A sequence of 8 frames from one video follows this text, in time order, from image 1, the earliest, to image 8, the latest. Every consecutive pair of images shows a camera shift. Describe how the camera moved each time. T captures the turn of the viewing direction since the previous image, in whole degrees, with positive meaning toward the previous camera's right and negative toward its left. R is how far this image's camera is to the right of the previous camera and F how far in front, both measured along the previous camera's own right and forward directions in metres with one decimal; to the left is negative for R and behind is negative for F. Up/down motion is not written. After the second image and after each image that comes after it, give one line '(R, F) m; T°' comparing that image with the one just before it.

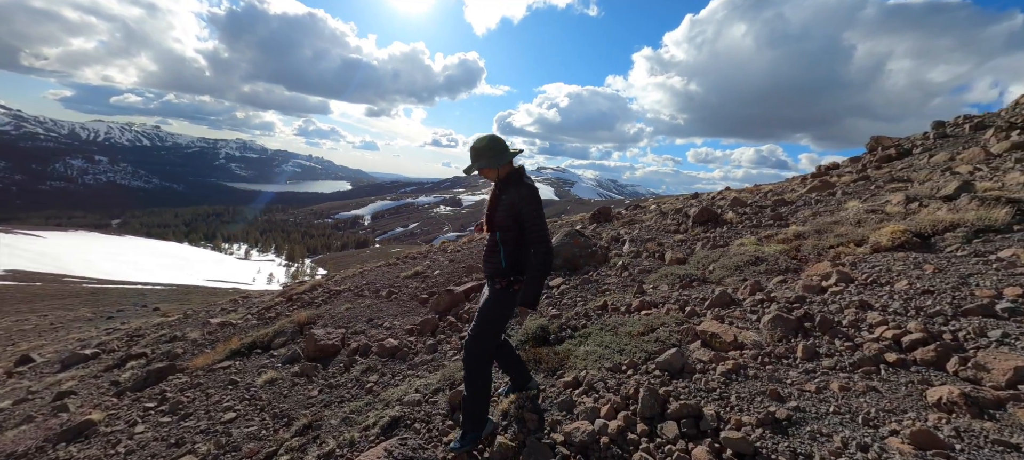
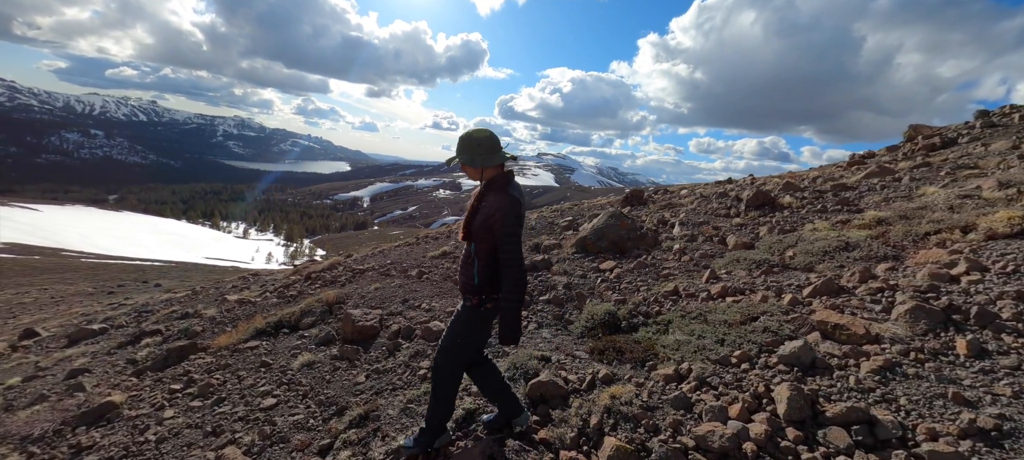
(-1.0, +0.6) m; 0°
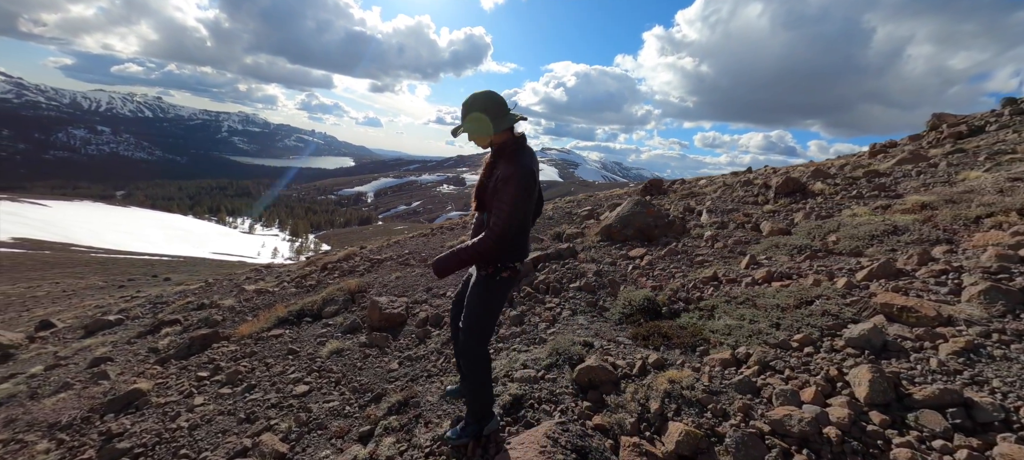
(-0.4, +0.2) m; -1°
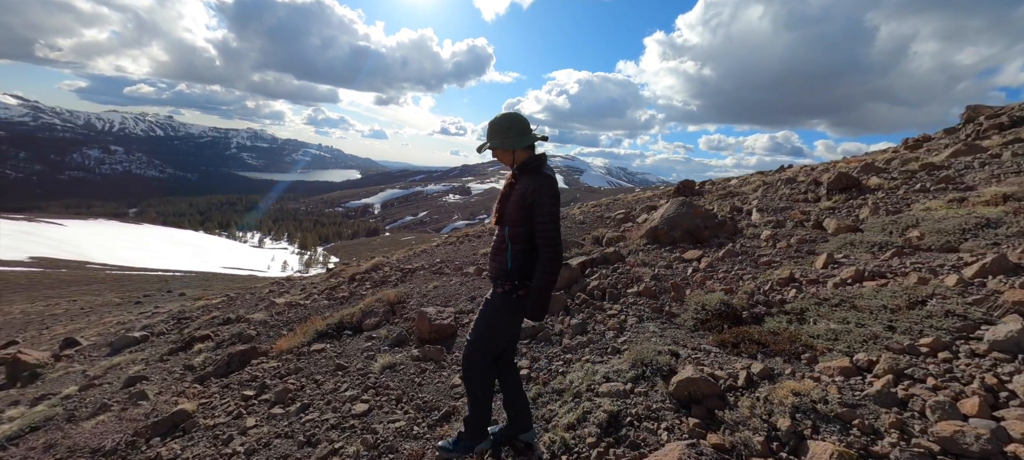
(-0.7, +0.3) m; -1°
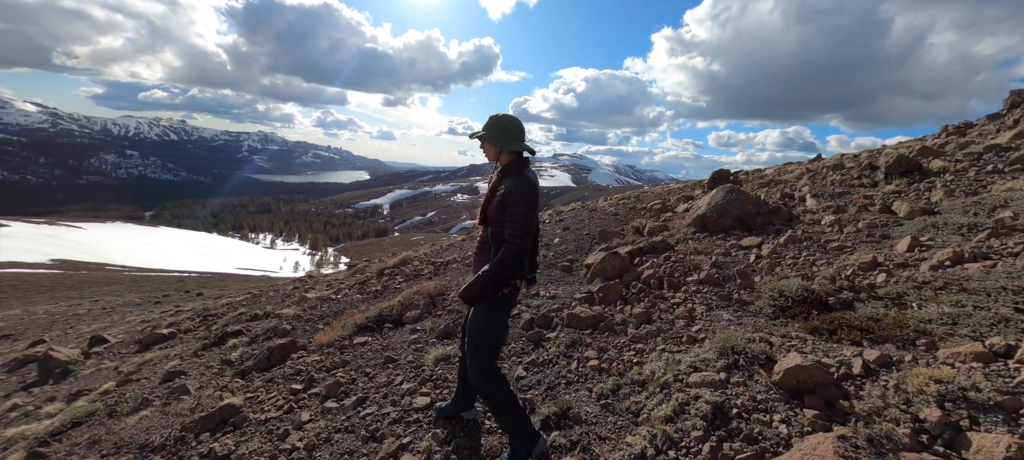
(-0.7, +0.3) m; -1°
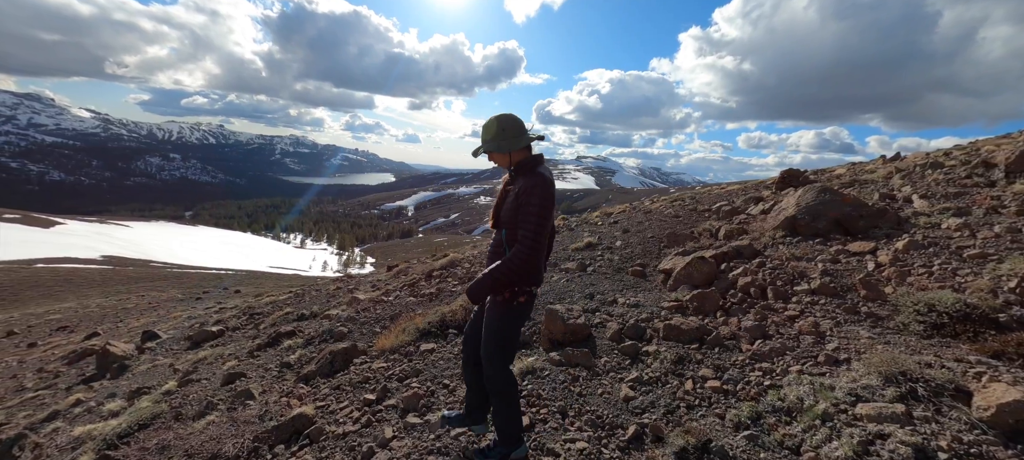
(-0.9, +0.5) m; -3°
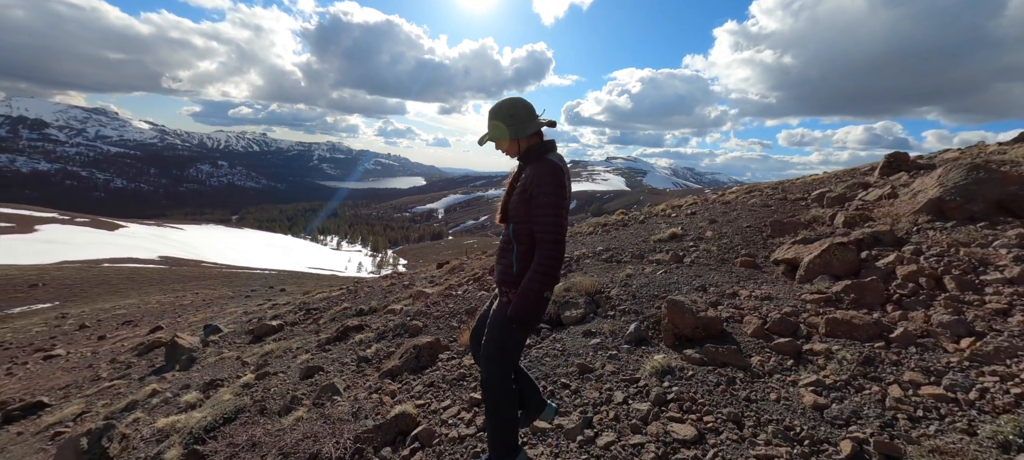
(-1.1, +0.6) m; -4°
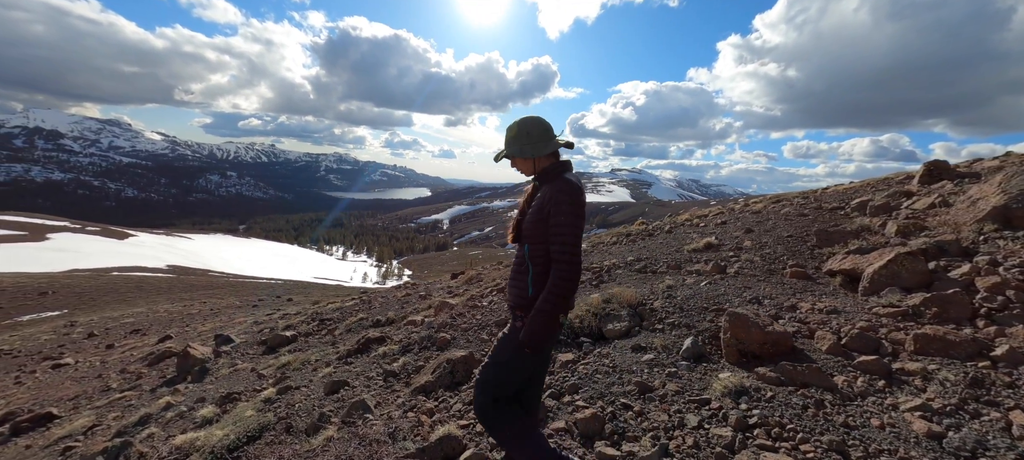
(-0.5, +0.3) m; -1°
